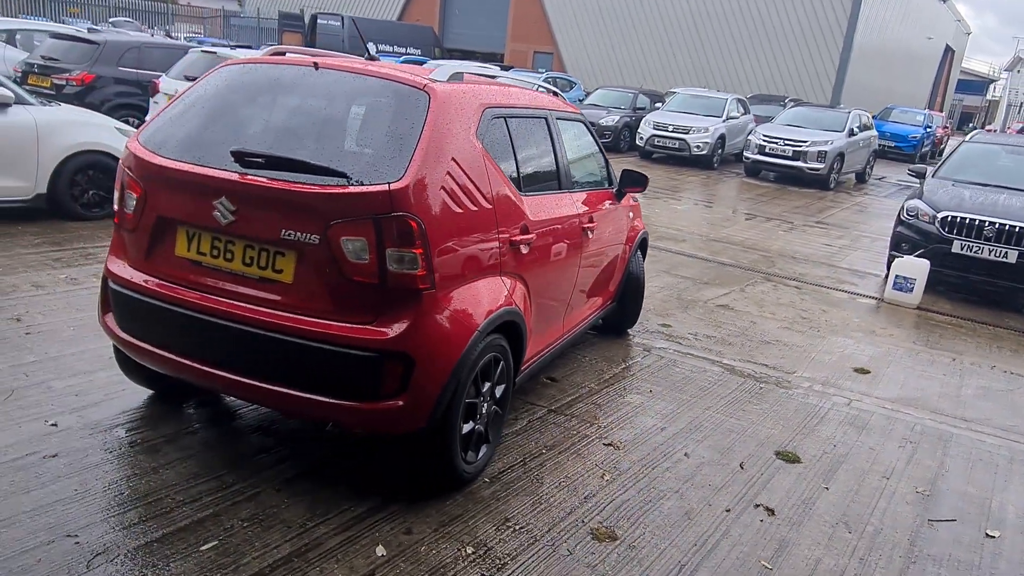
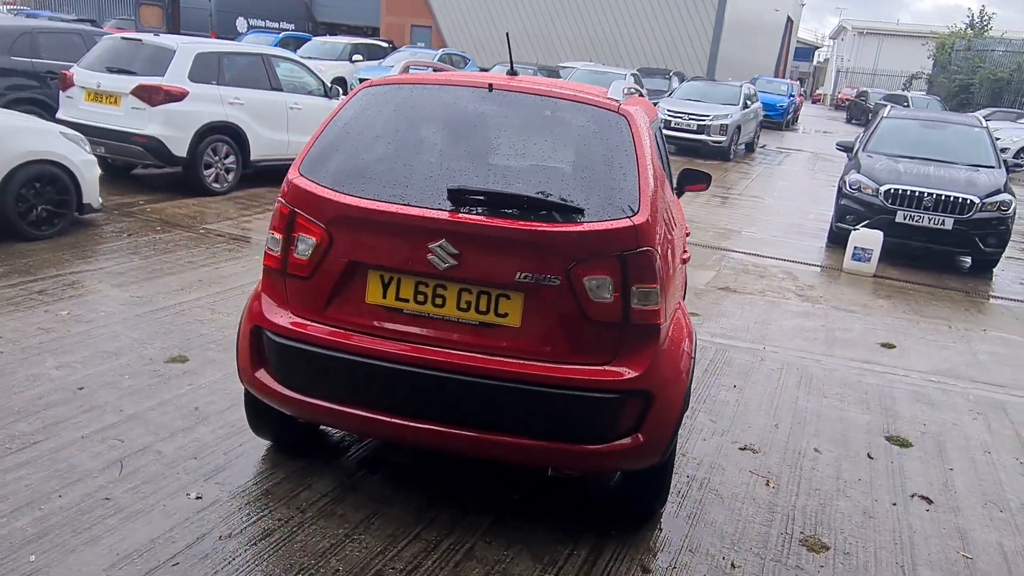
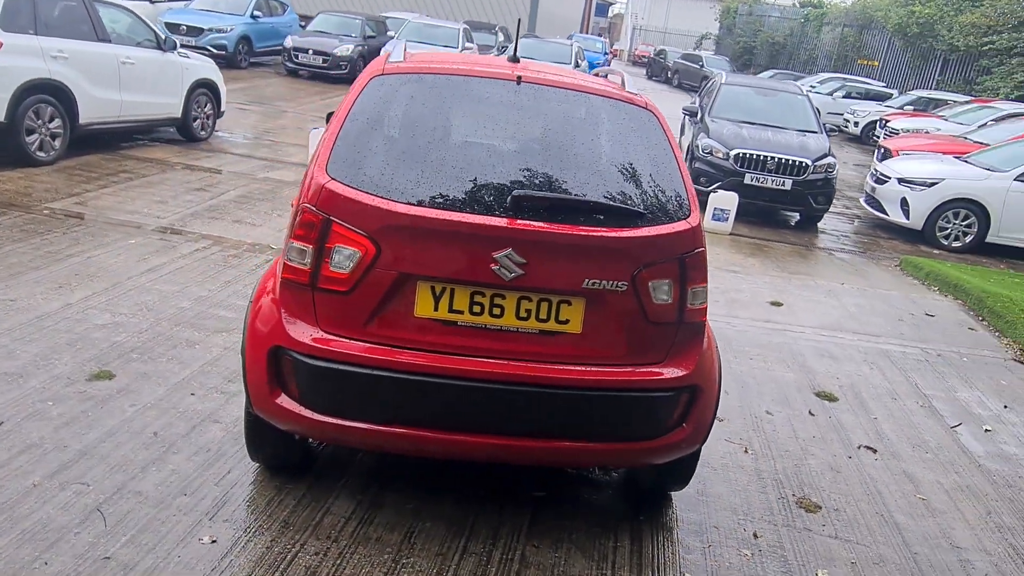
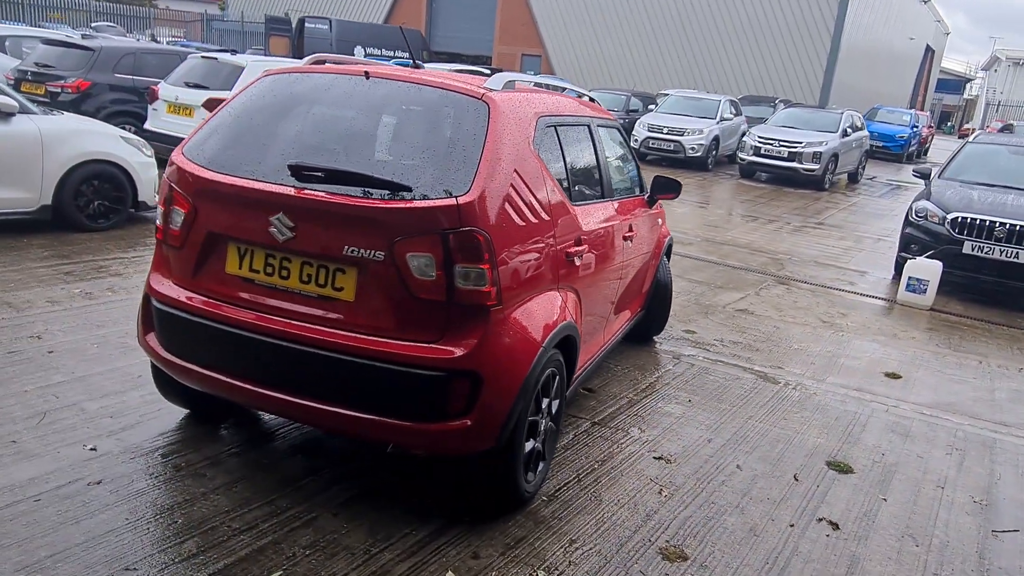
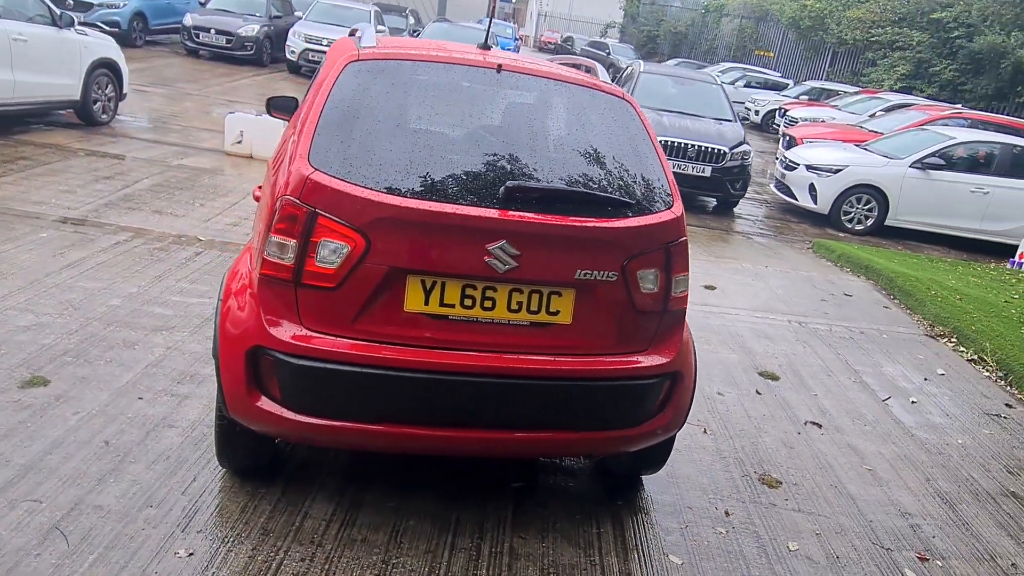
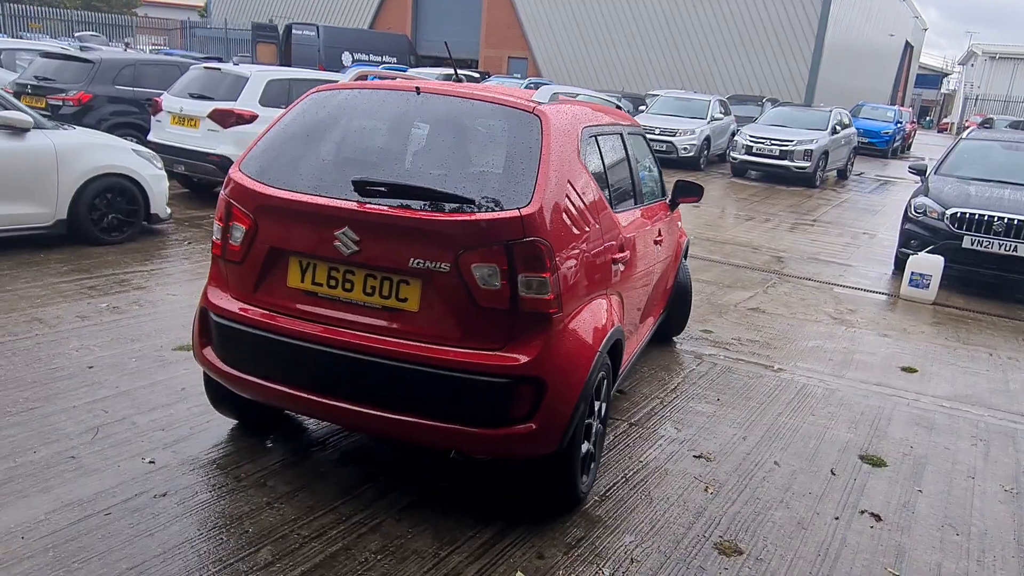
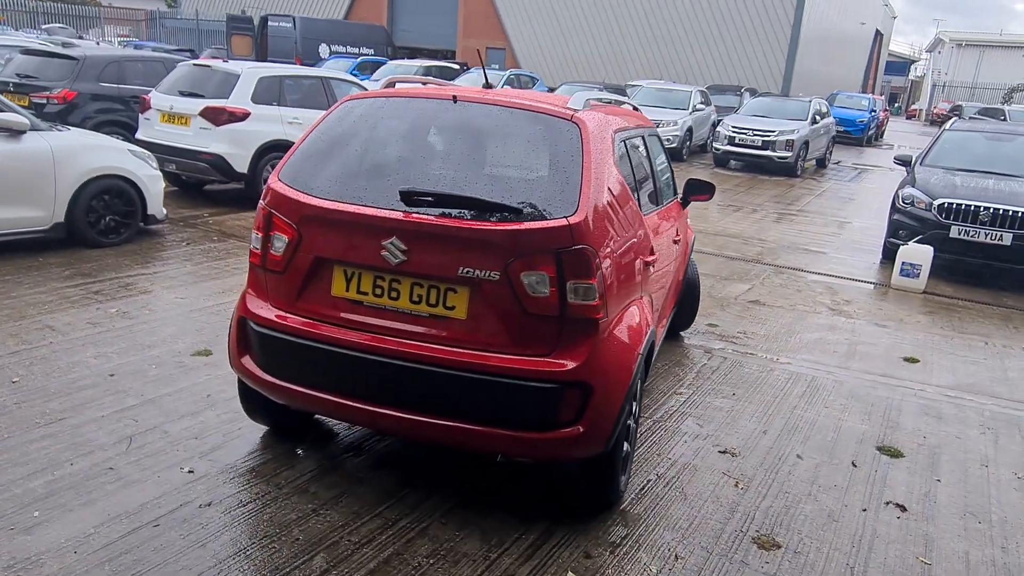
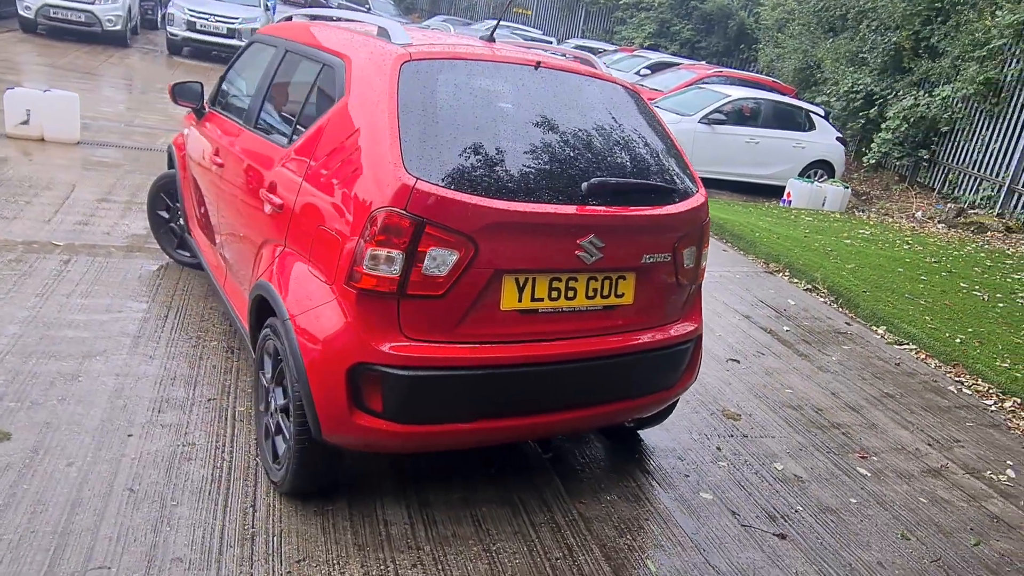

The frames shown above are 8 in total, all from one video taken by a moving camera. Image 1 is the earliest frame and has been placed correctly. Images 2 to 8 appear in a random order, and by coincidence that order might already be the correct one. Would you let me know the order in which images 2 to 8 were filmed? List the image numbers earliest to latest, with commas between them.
4, 6, 7, 2, 3, 5, 8
